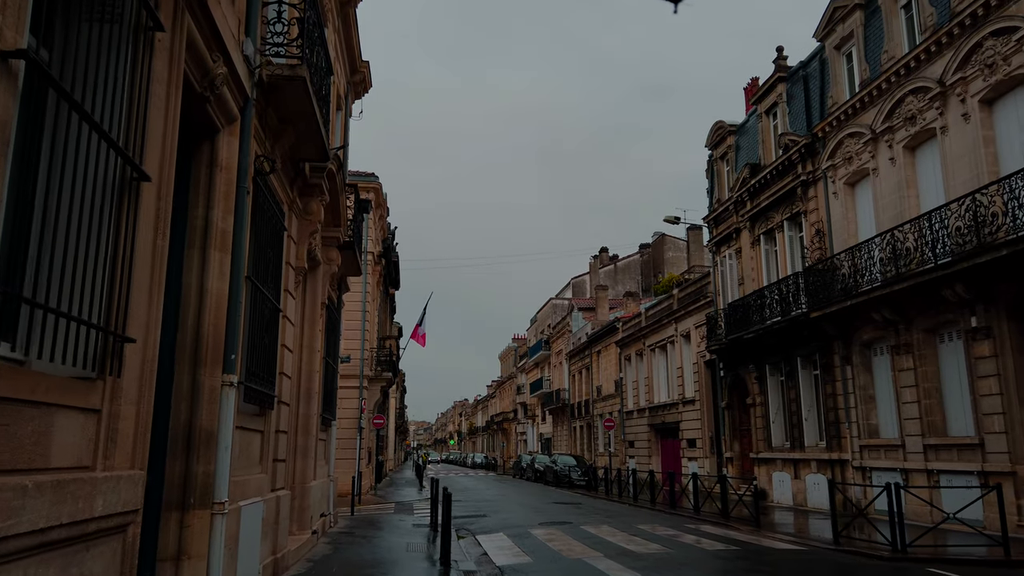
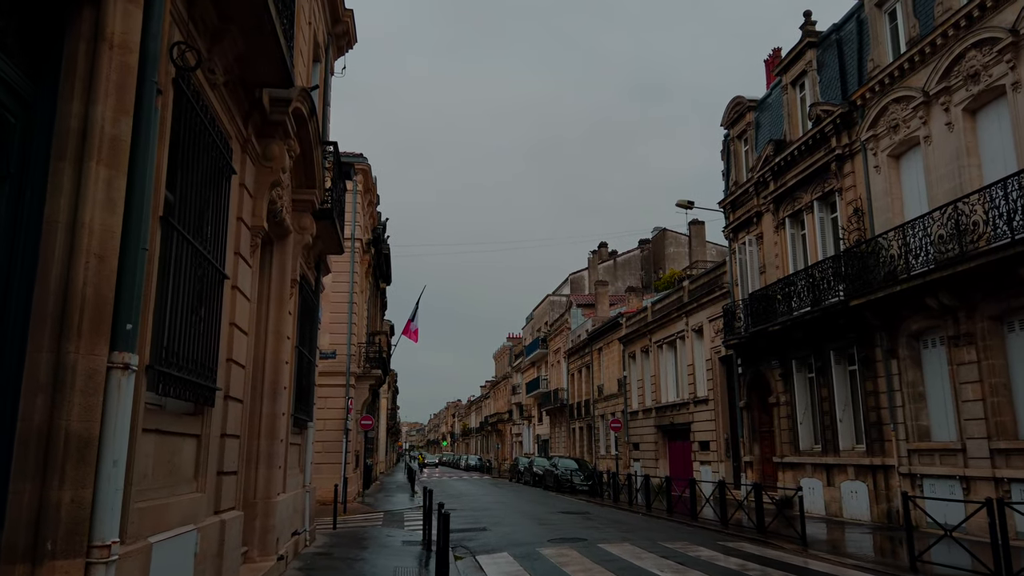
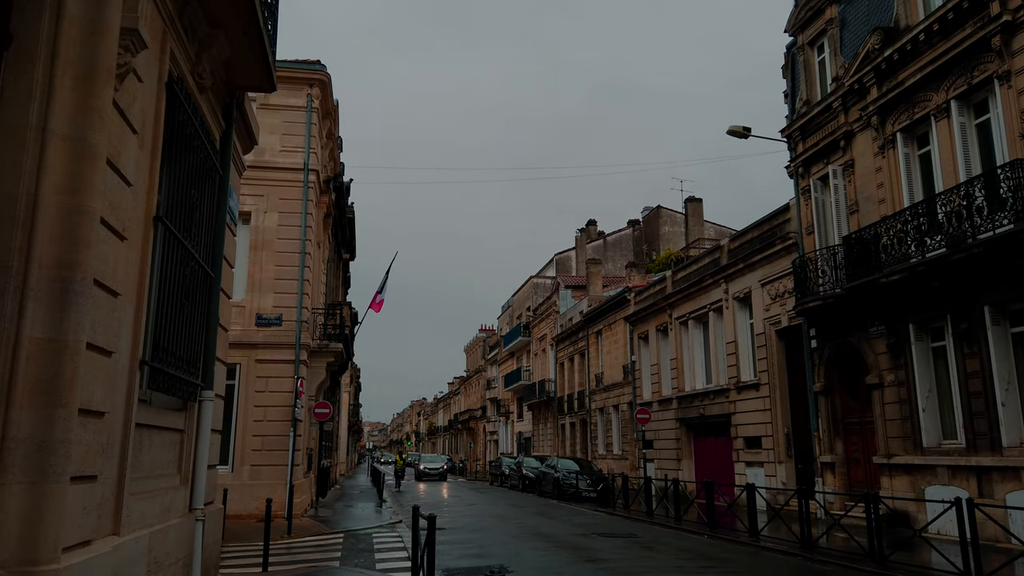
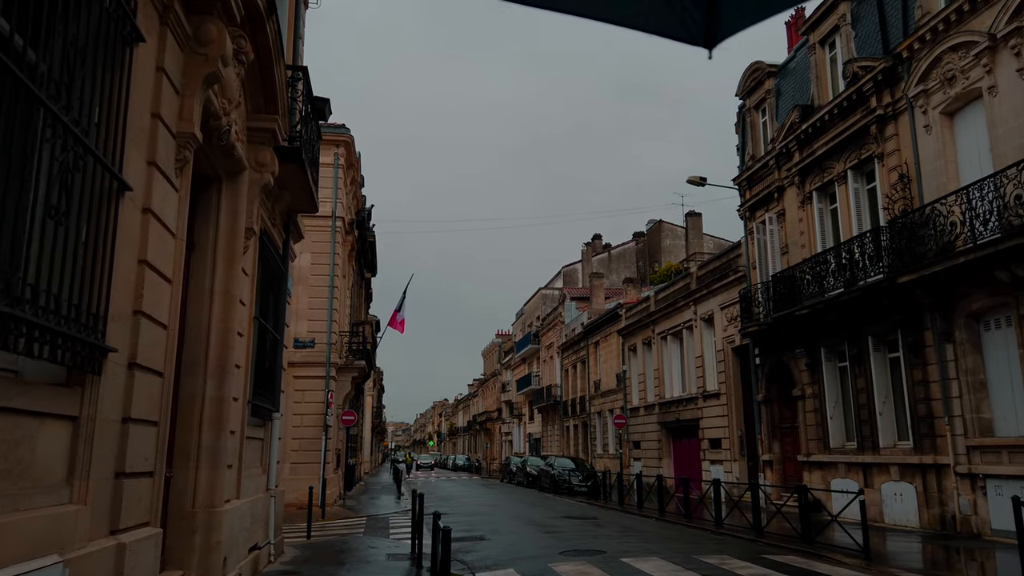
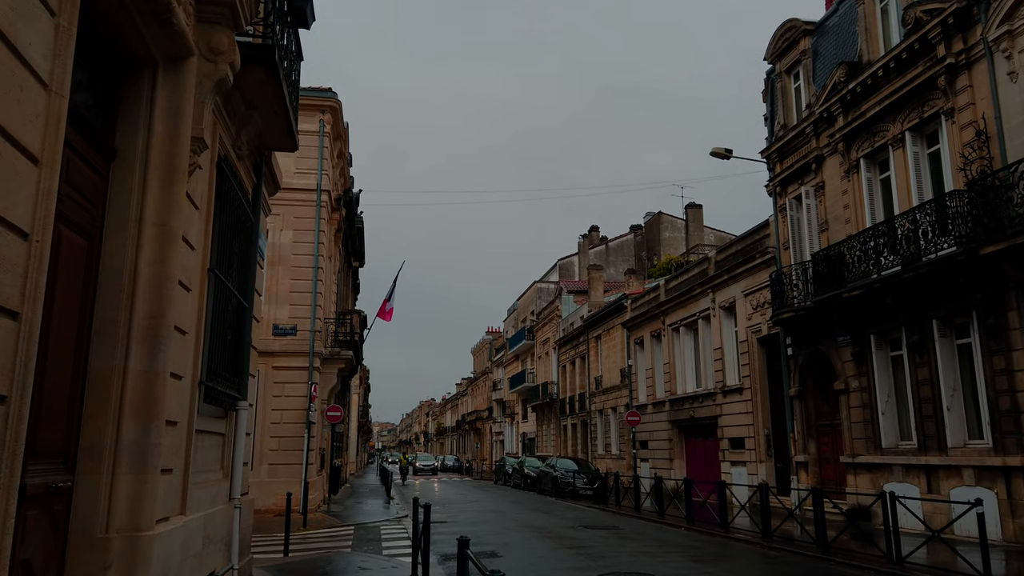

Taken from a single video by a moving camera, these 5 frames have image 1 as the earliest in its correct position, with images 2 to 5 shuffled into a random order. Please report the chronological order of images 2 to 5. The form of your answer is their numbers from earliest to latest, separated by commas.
2, 4, 5, 3
